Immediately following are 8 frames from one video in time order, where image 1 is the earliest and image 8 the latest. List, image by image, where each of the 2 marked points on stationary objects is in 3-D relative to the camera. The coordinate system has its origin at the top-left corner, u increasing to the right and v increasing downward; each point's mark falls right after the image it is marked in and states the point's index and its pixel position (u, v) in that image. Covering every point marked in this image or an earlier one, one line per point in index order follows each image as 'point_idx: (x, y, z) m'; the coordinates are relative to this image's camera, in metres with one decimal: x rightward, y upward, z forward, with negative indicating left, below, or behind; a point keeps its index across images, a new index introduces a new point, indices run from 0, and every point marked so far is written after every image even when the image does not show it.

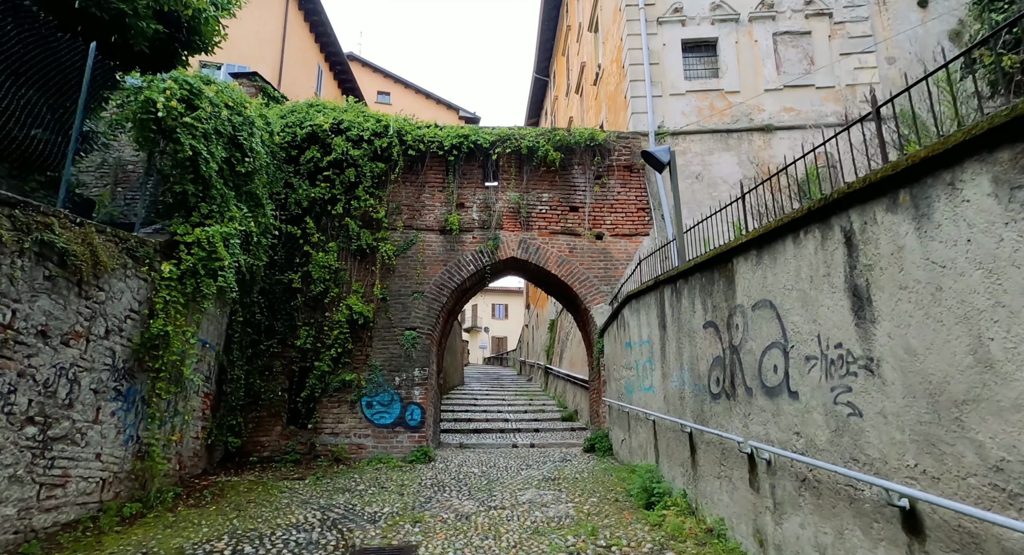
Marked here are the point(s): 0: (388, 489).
0: (-1.6, -2.7, +5.7) m
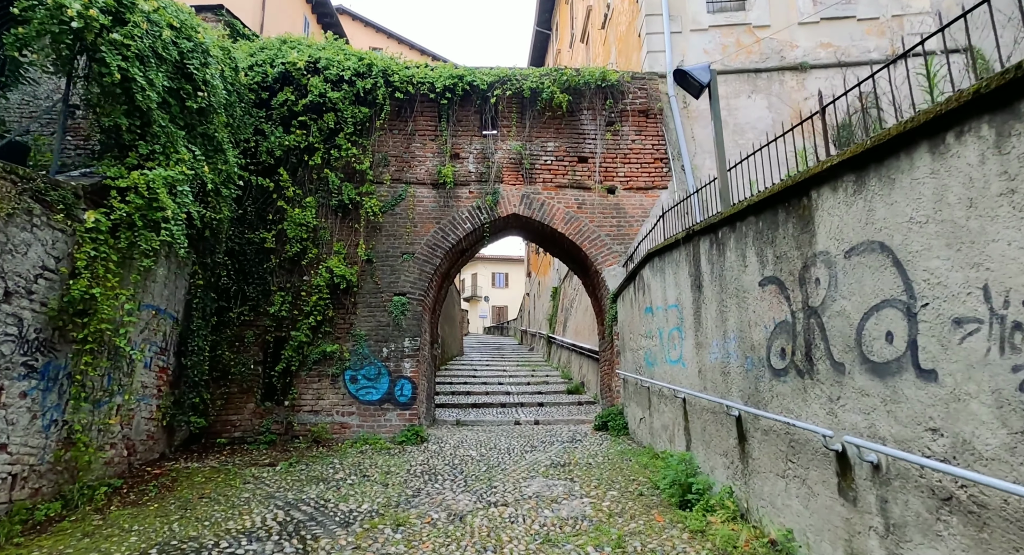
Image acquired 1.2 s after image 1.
0: (-1.5, -2.2, +4.9) m
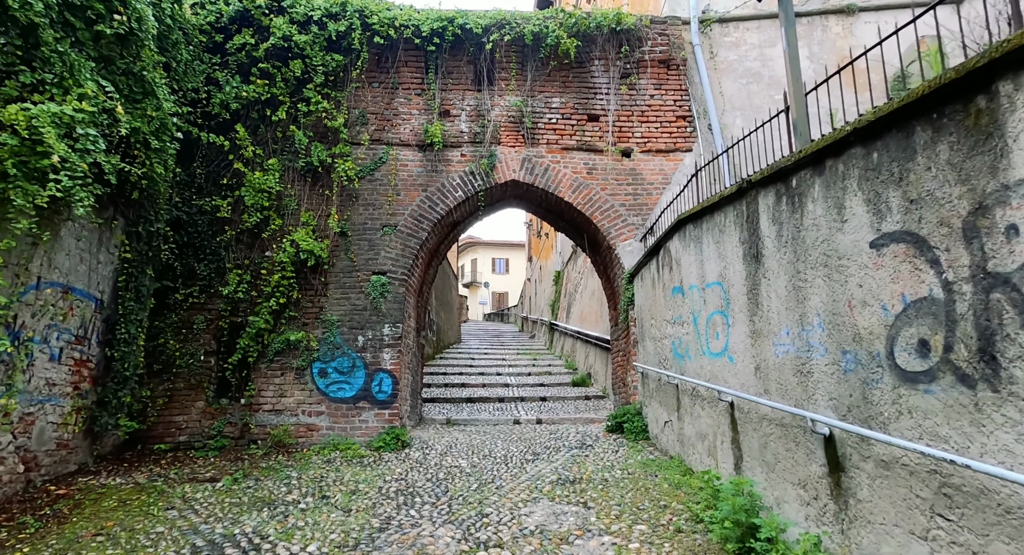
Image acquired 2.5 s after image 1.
0: (-1.6, -1.9, +3.9) m
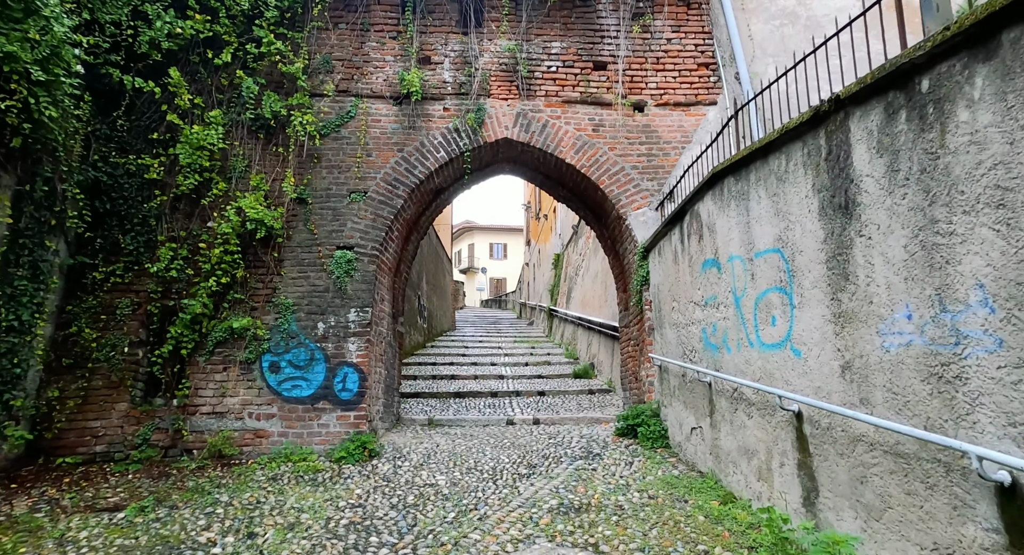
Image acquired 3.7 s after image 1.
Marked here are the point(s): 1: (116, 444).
0: (-1.6, -1.7, +2.9) m
1: (-3.9, -1.6, +4.5) m
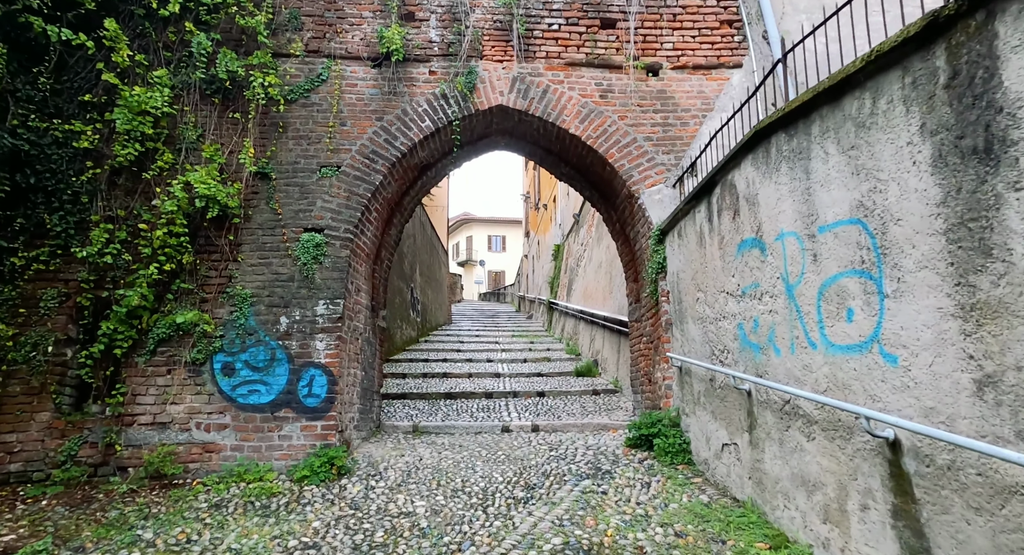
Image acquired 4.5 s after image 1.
0: (-1.7, -1.6, +2.2) m
1: (-3.9, -1.5, +3.8) m
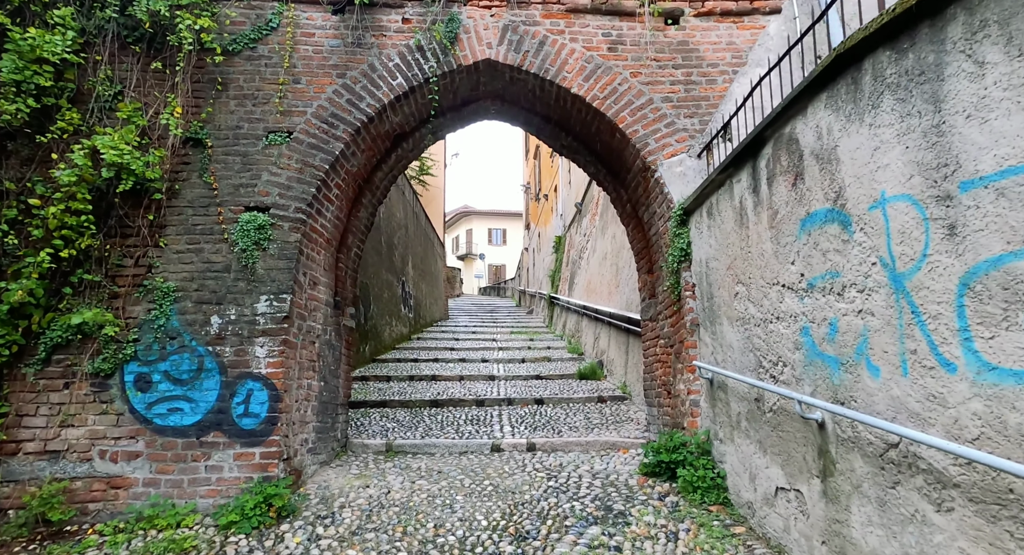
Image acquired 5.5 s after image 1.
0: (-1.8, -1.6, +1.4) m
1: (-4.0, -1.4, +2.9) m
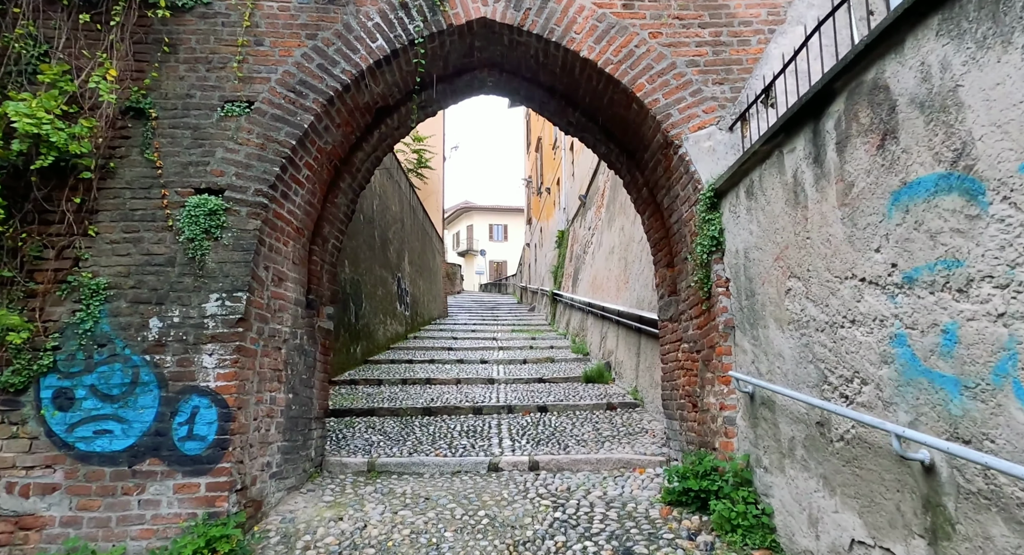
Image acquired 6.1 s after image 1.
0: (-1.8, -1.5, +0.8) m
1: (-4.0, -1.4, +2.4) m
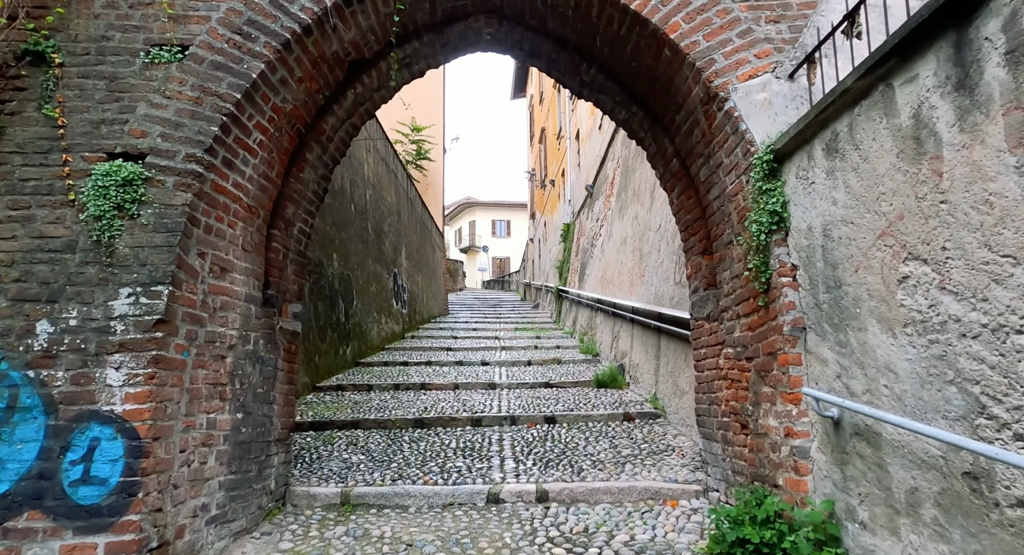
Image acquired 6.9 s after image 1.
0: (-1.8, -1.5, +0.2) m
1: (-4.0, -1.4, +1.7) m
